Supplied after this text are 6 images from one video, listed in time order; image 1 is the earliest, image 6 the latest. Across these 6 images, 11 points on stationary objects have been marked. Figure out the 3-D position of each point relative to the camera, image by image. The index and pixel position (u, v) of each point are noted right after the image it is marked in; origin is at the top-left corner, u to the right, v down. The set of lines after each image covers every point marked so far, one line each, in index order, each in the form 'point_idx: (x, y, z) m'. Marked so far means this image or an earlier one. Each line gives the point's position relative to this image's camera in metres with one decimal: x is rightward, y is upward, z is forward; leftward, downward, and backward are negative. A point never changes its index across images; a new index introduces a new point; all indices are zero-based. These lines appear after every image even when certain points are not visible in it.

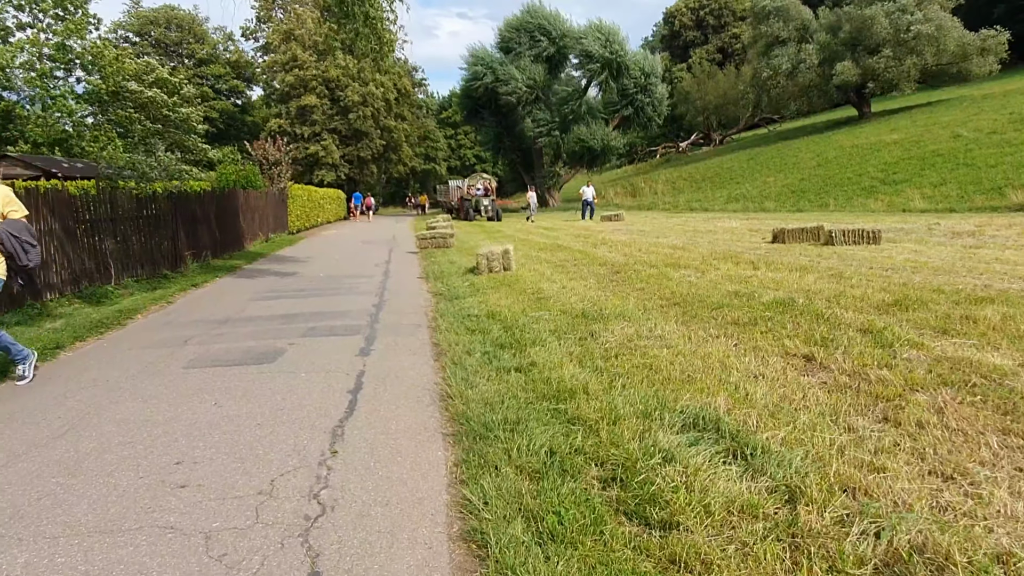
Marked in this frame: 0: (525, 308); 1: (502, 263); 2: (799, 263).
0: (+0.1, -0.2, +7.5) m
1: (-0.1, +0.4, +11.0) m
2: (+4.3, +0.4, +11.0) m
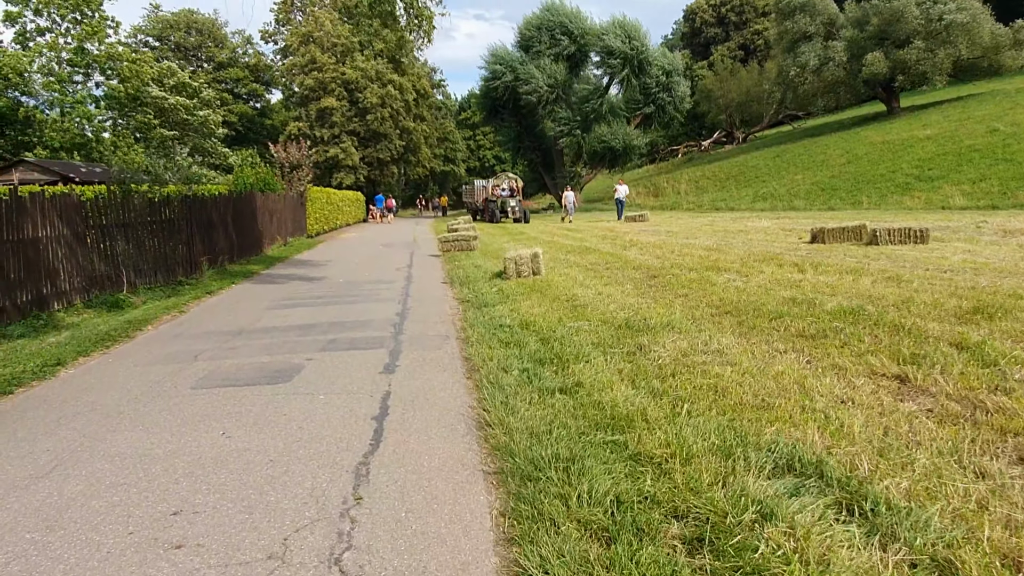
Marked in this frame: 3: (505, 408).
0: (+0.5, -0.3, +6.9) m
1: (+0.3, +0.3, +10.5) m
2: (+4.7, +0.3, +10.3) m
3: (0.0, -0.7, +4.3) m
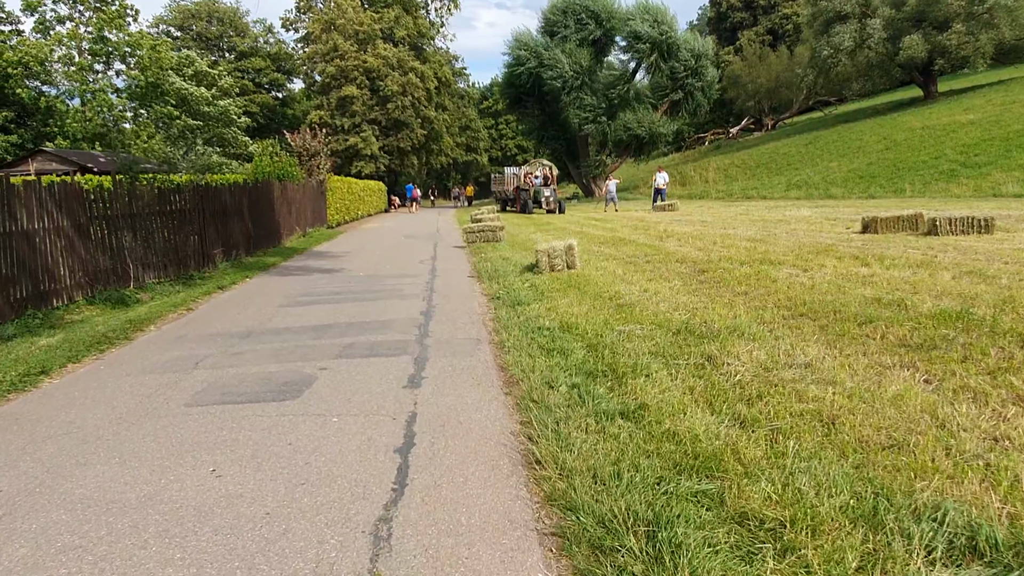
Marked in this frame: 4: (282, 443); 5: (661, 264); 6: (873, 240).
0: (+0.8, -0.3, +6.1) m
1: (+0.7, +0.4, +9.7) m
2: (+5.1, +0.4, +9.4) m
3: (+0.2, -0.7, +3.5) m
4: (-1.1, -0.8, +3.6) m
5: (+1.9, +0.3, +9.4) m
6: (+5.9, +0.8, +12.0) m
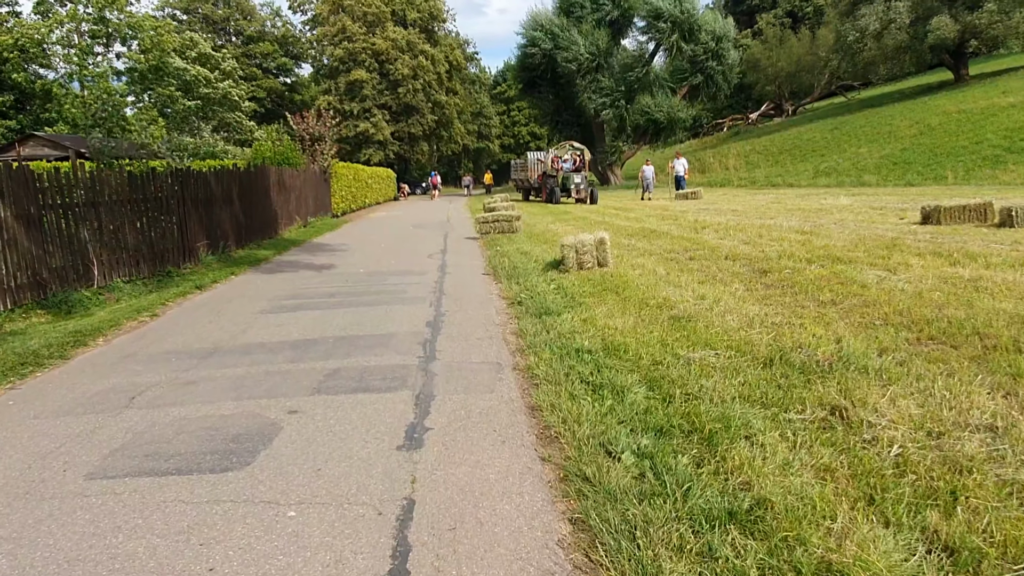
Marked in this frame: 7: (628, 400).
0: (+1.0, -0.3, +4.8) m
1: (+1.0, +0.4, +8.3) m
2: (+5.4, +0.4, +8.0) m
3: (+0.4, -0.8, +2.2) m
4: (-1.0, -0.9, +2.3) m
5: (+2.2, +0.3, +8.0) m
6: (+6.2, +0.8, +10.6) m
7: (+0.6, -0.5, +3.6) m
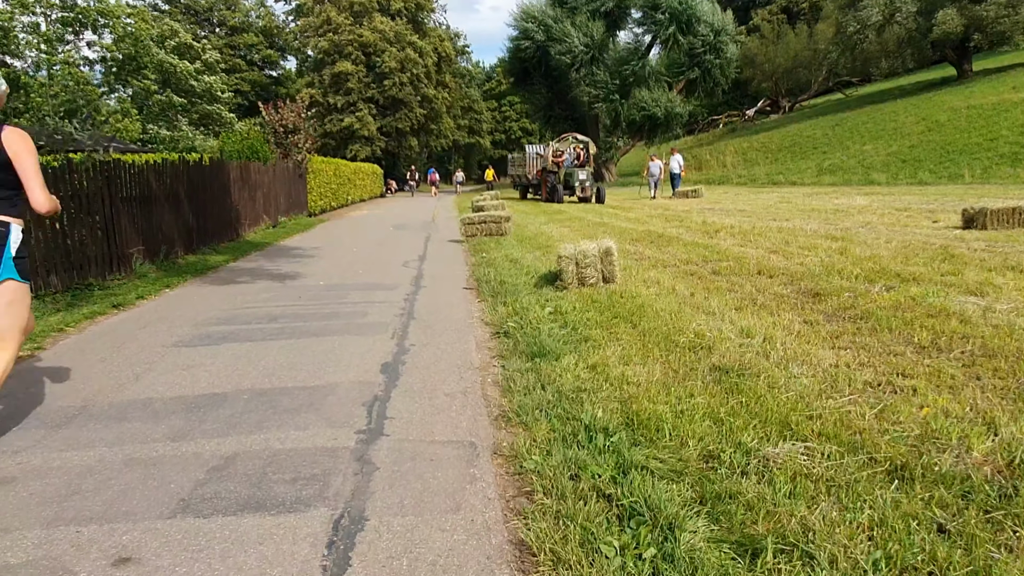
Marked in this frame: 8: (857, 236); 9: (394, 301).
0: (+0.9, -0.5, +3.3) m
1: (+0.8, +0.2, +6.8) m
2: (+5.3, +0.2, +6.5) m
3: (+0.3, -1.0, +0.7) m
4: (-1.0, -1.1, +0.8) m
5: (+2.0, +0.1, +6.6) m
6: (+6.1, +0.6, +9.1) m
7: (+0.5, -0.8, +2.2) m
8: (+4.8, +0.7, +10.2) m
9: (-1.1, -0.1, +7.1) m
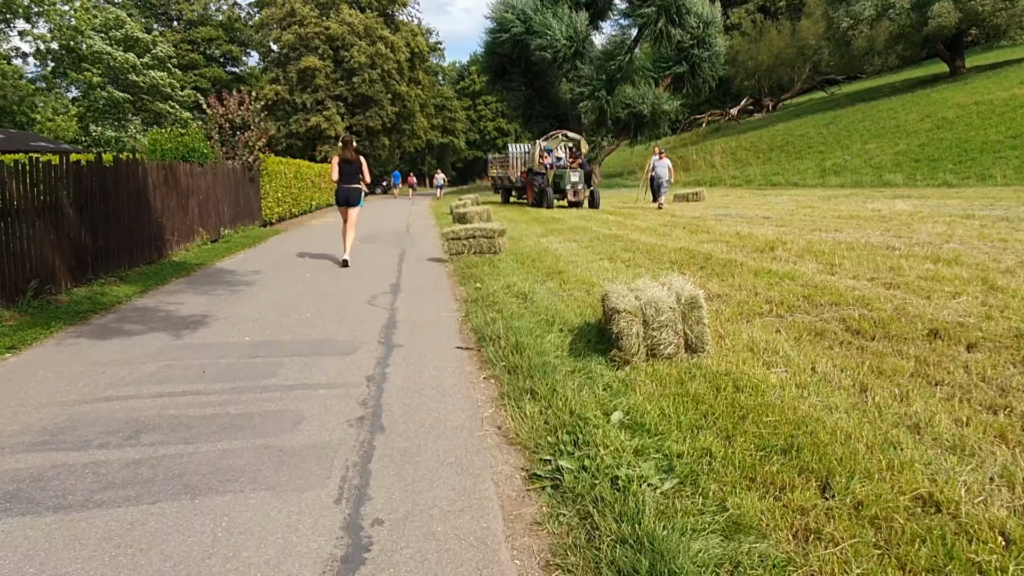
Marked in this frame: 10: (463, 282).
0: (+1.2, -1.0, +0.7) m
1: (+1.0, -0.3, +4.2) m
2: (+5.4, -0.2, +4.1) m
3: (+0.7, -1.5, -1.9) m
4: (-0.6, -1.5, -1.9) m
5: (+2.2, -0.3, +4.0) m
6: (+6.1, +0.2, +6.7) m
7: (+0.8, -1.2, -0.4) m
8: (+4.8, +0.3, +7.7) m
9: (-1.0, -0.6, +4.4) m
10: (-0.5, +0.1, +8.1) m
